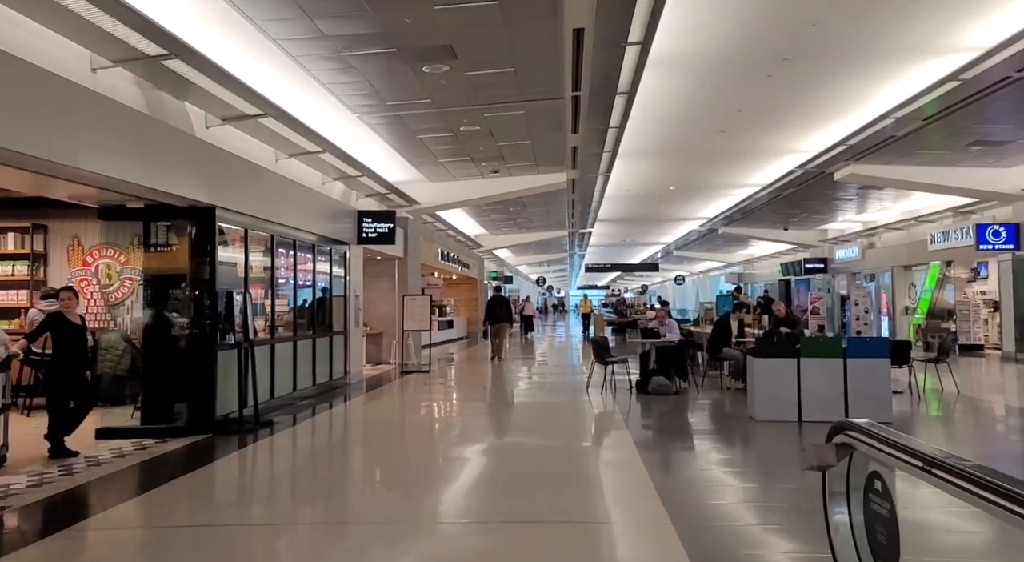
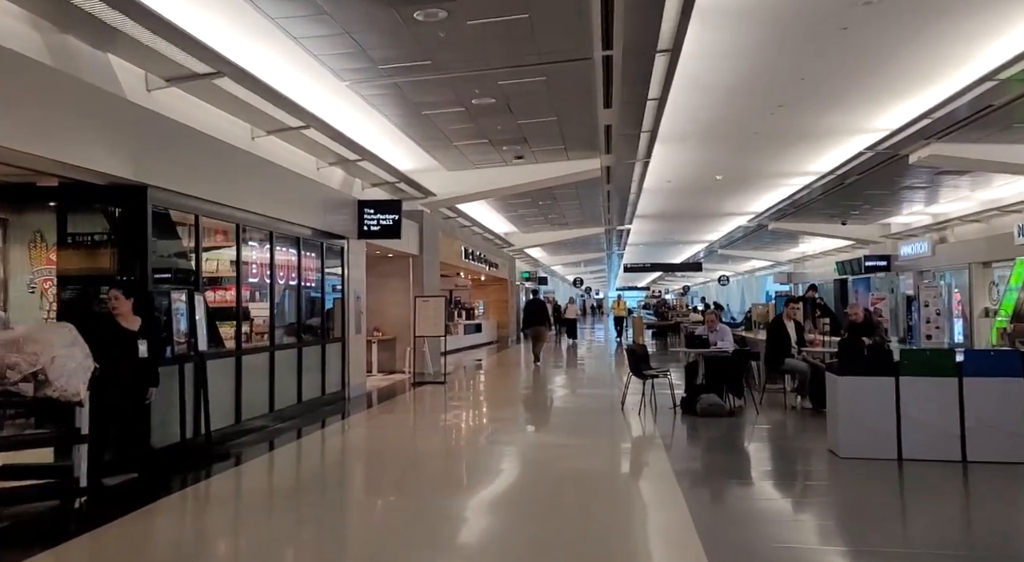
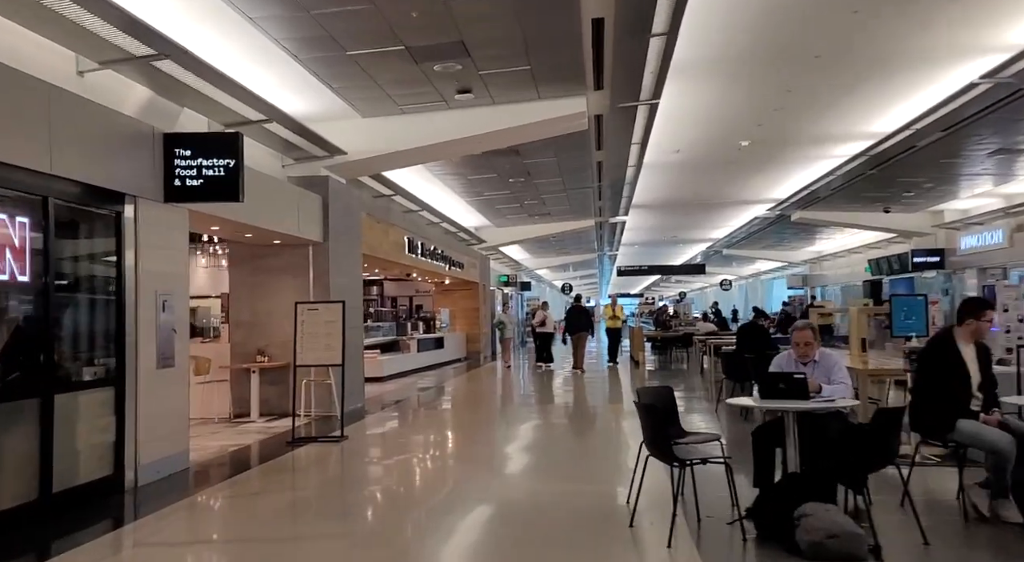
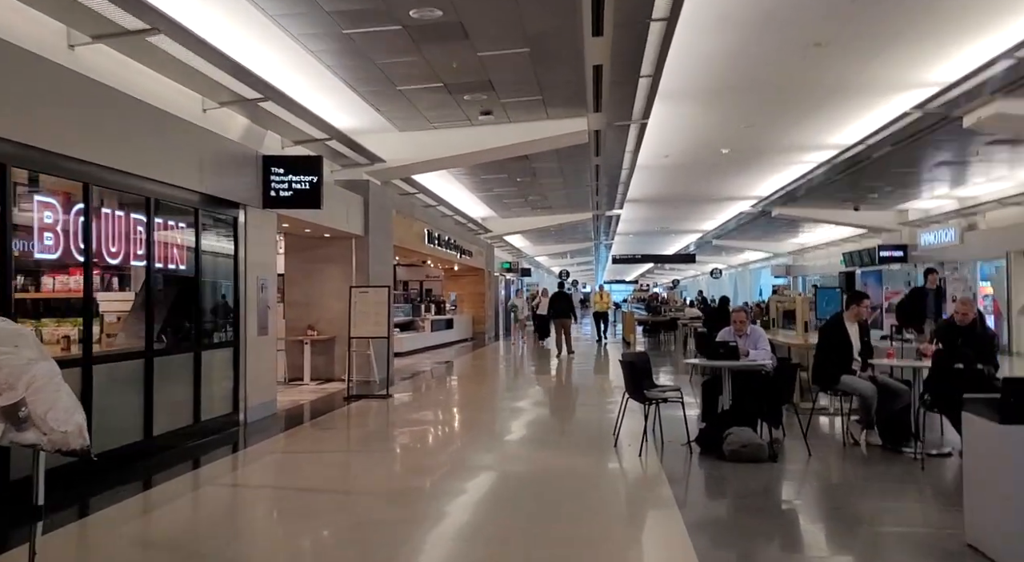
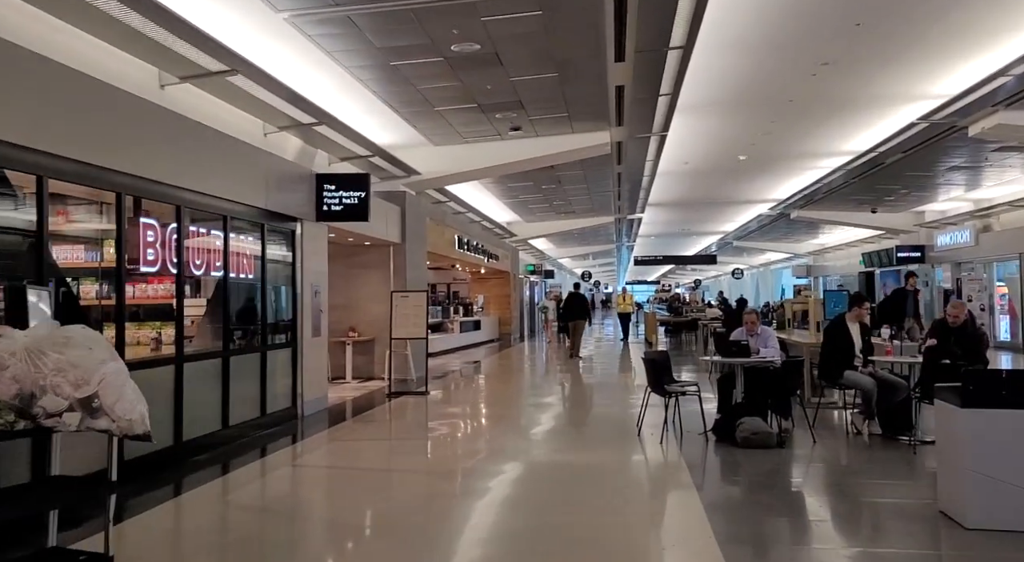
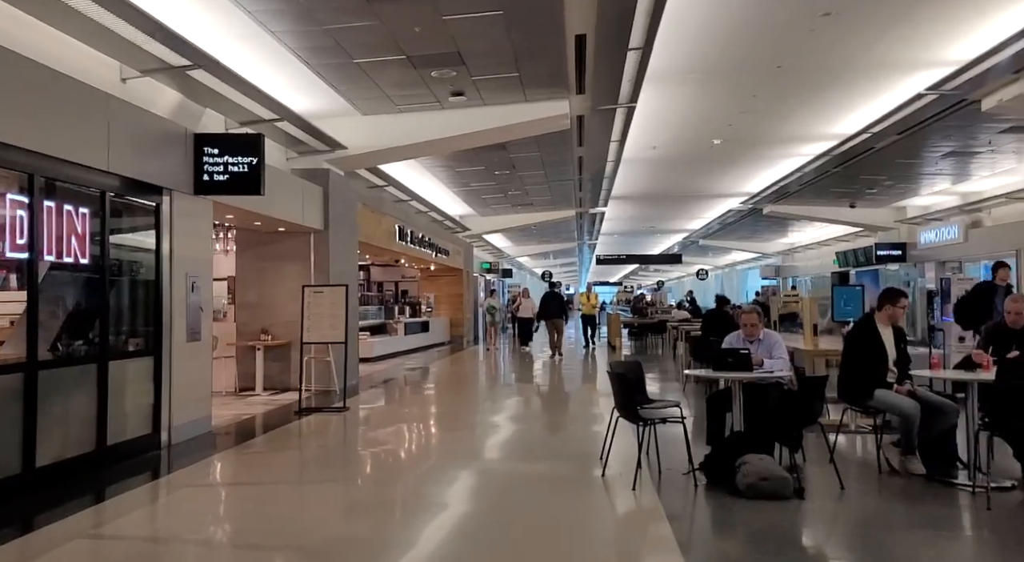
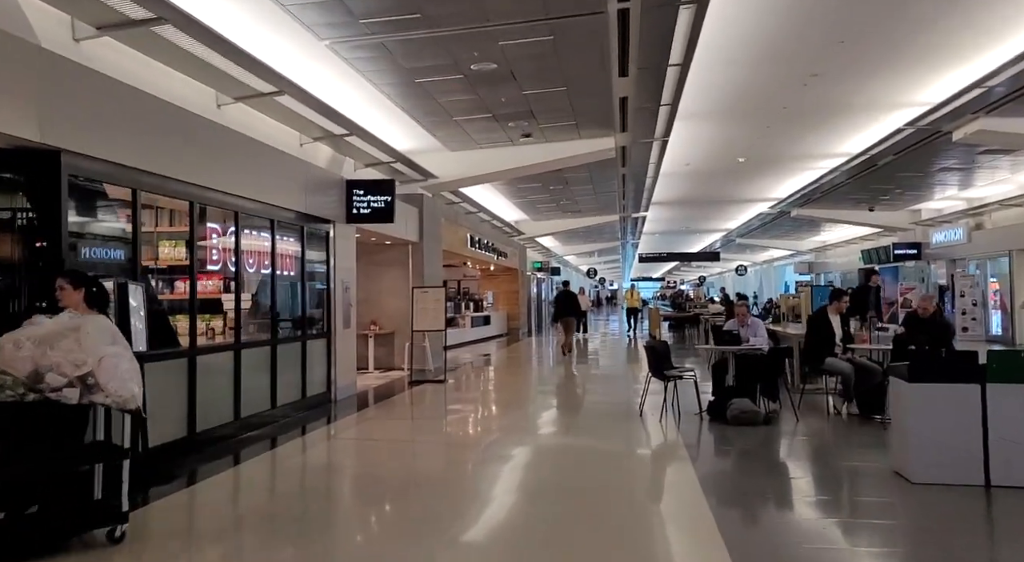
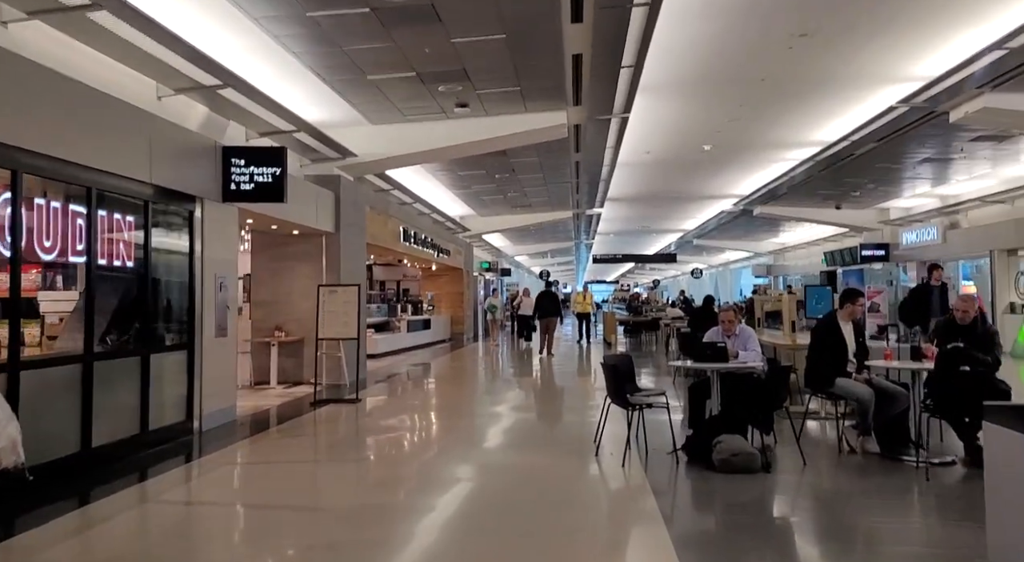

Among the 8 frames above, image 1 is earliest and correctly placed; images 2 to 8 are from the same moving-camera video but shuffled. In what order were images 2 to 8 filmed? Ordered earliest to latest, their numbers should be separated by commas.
2, 7, 5, 4, 8, 6, 3
